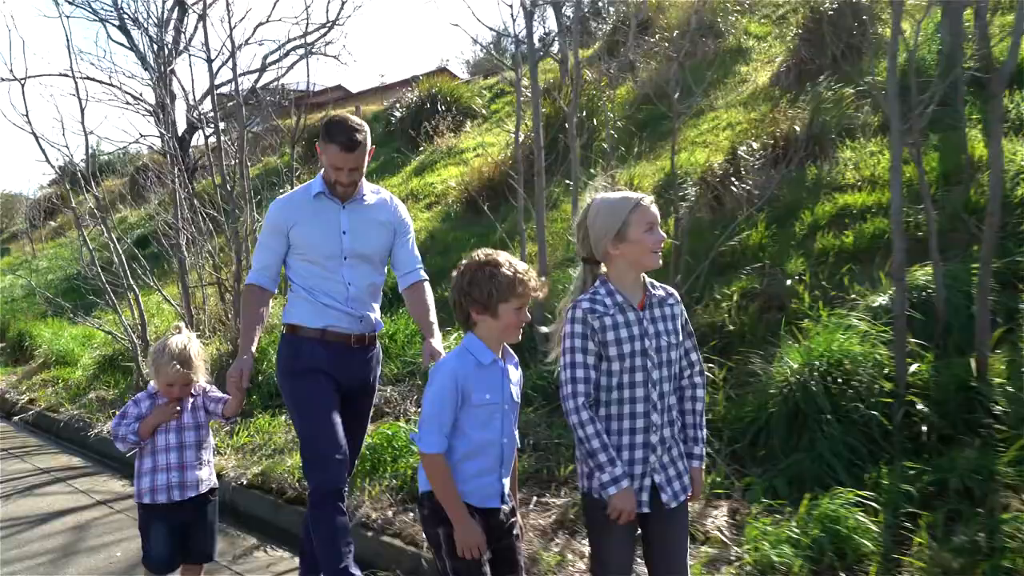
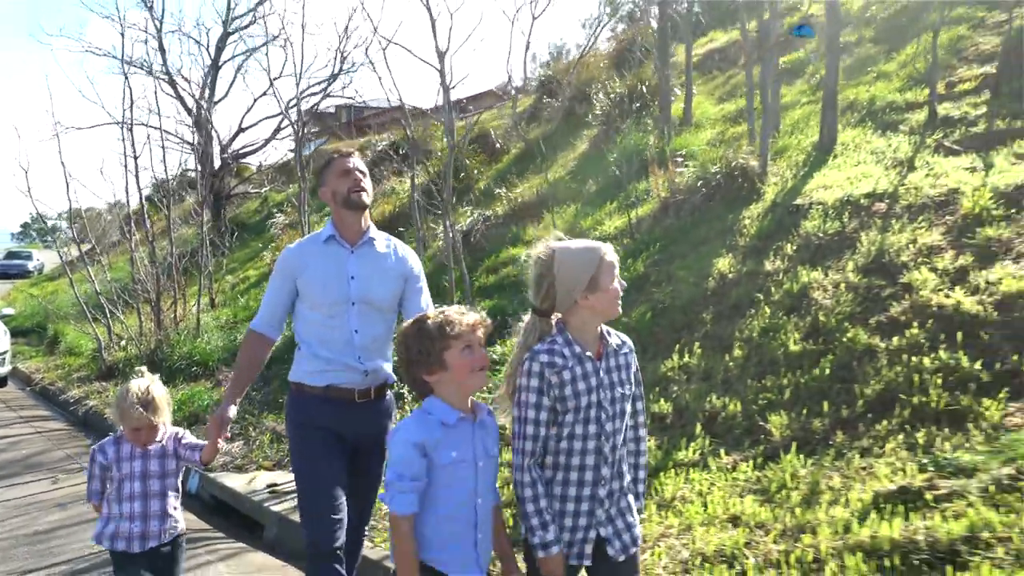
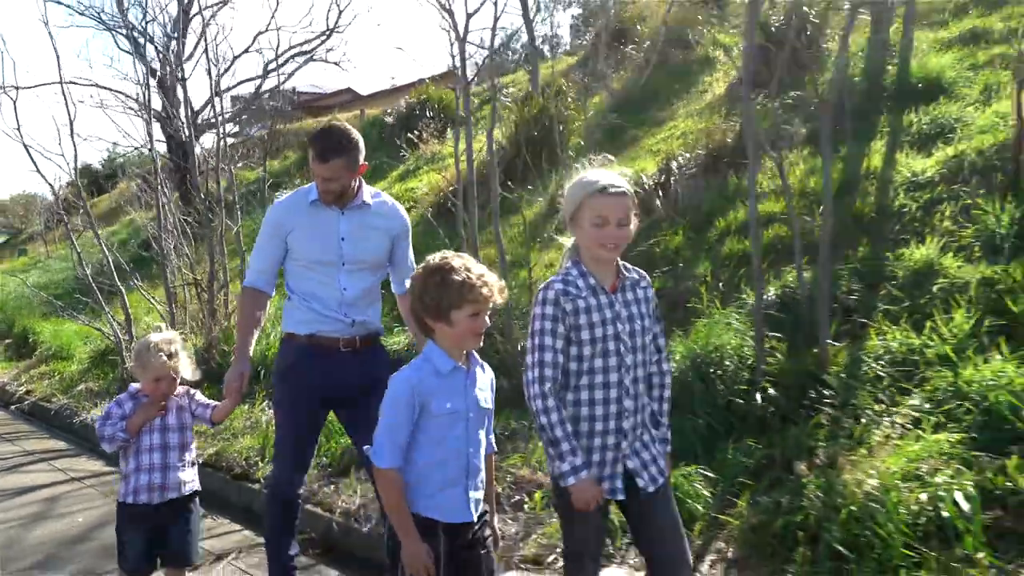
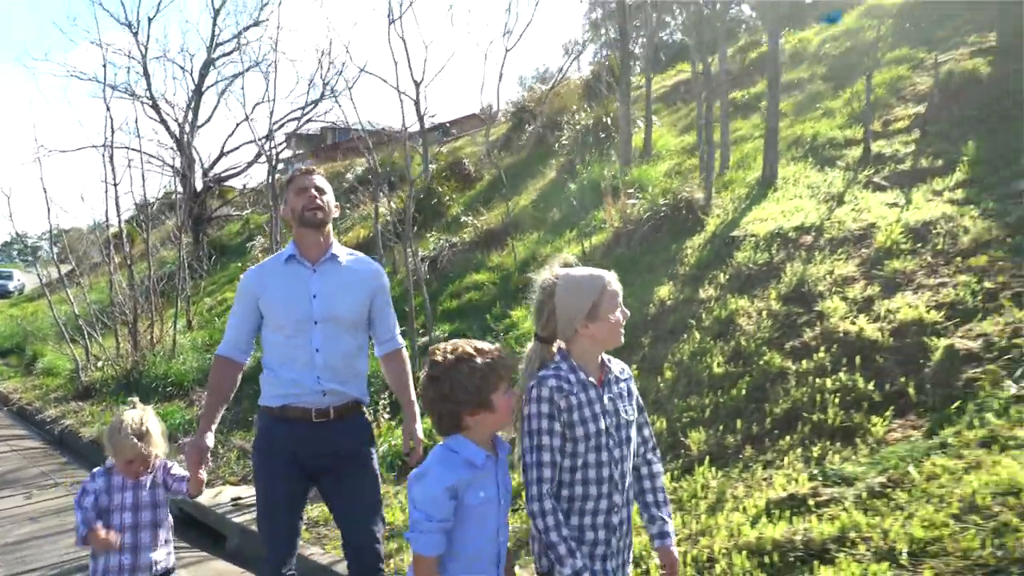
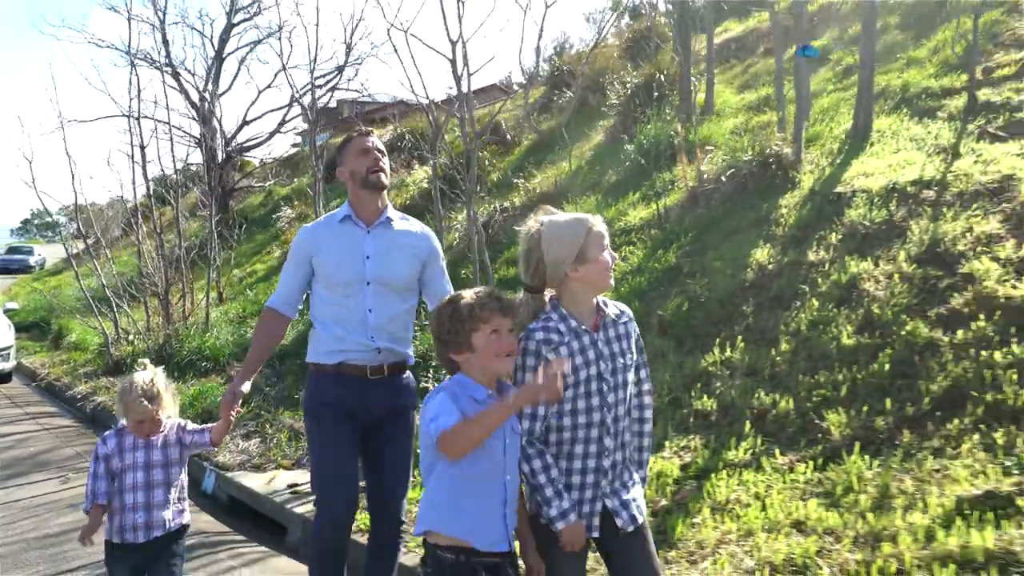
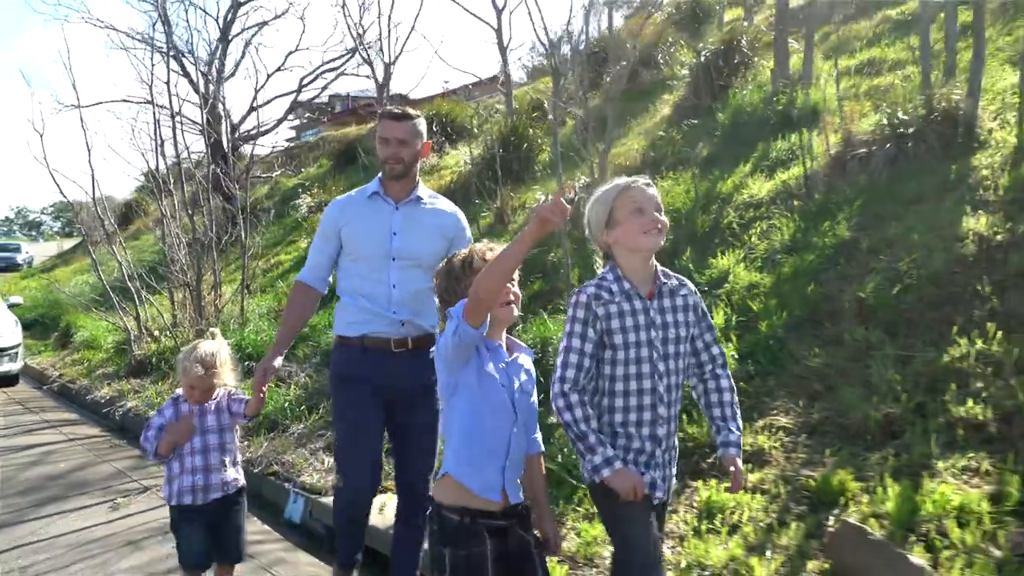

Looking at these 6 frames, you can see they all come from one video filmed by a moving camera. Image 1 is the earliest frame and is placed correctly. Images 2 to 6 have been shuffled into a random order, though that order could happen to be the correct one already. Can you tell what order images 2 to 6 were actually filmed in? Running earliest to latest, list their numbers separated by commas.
3, 6, 5, 2, 4
